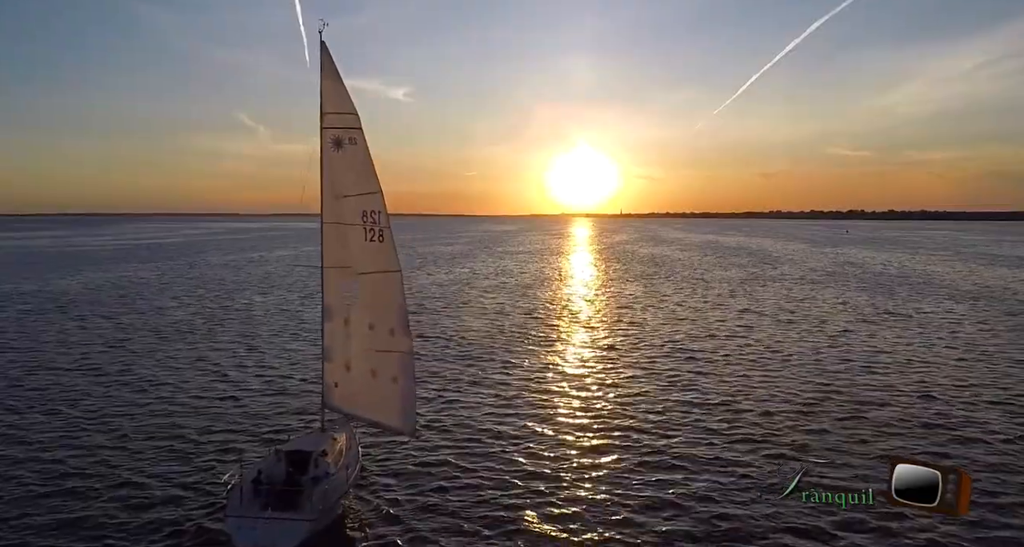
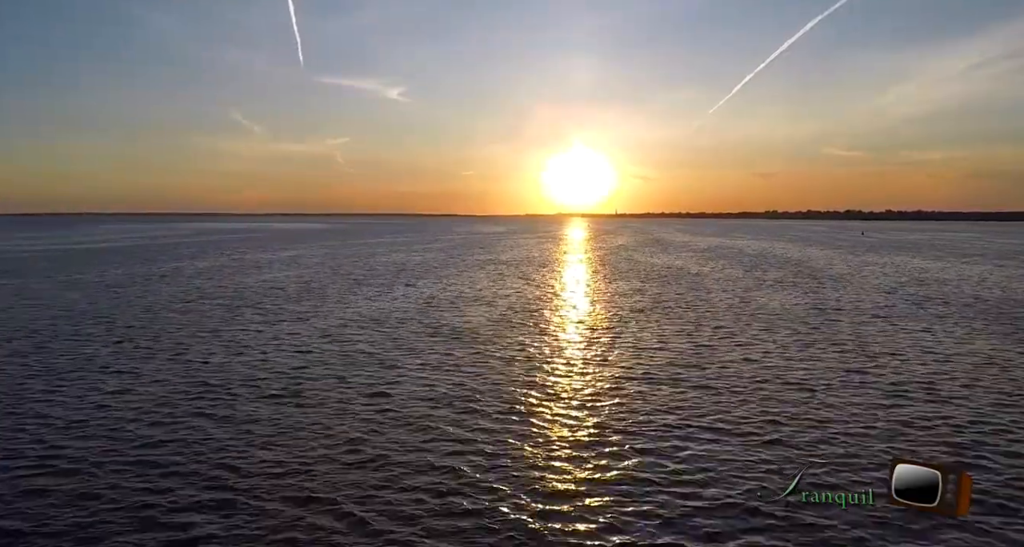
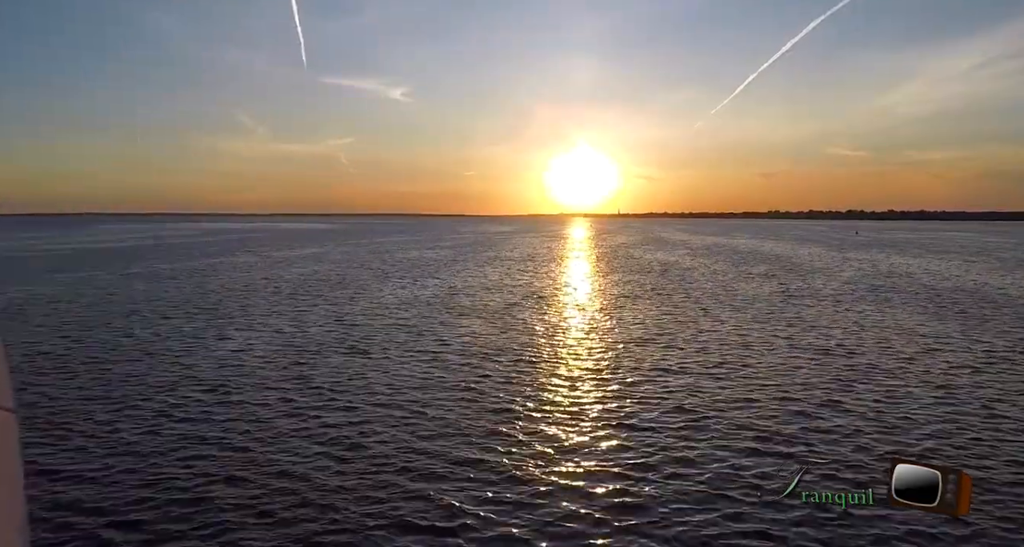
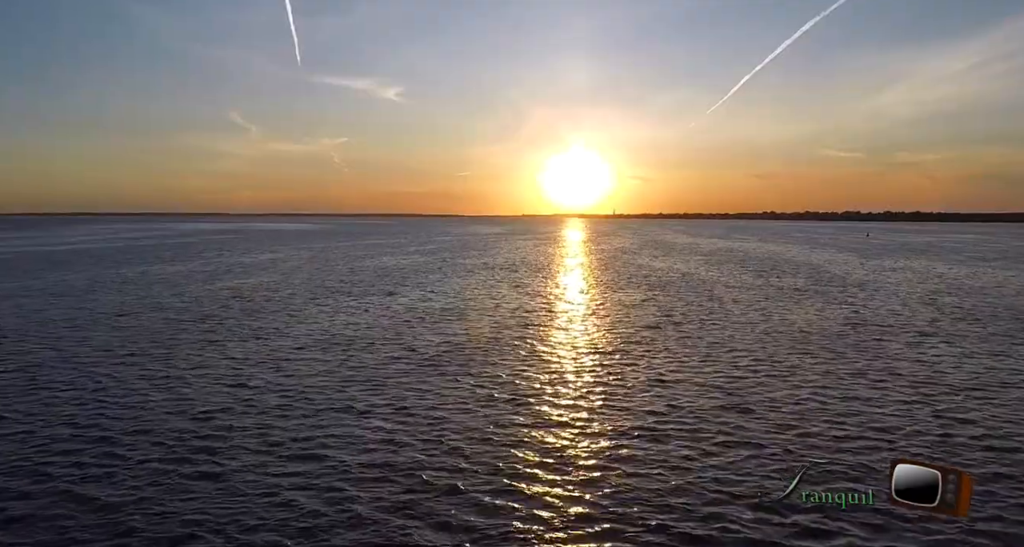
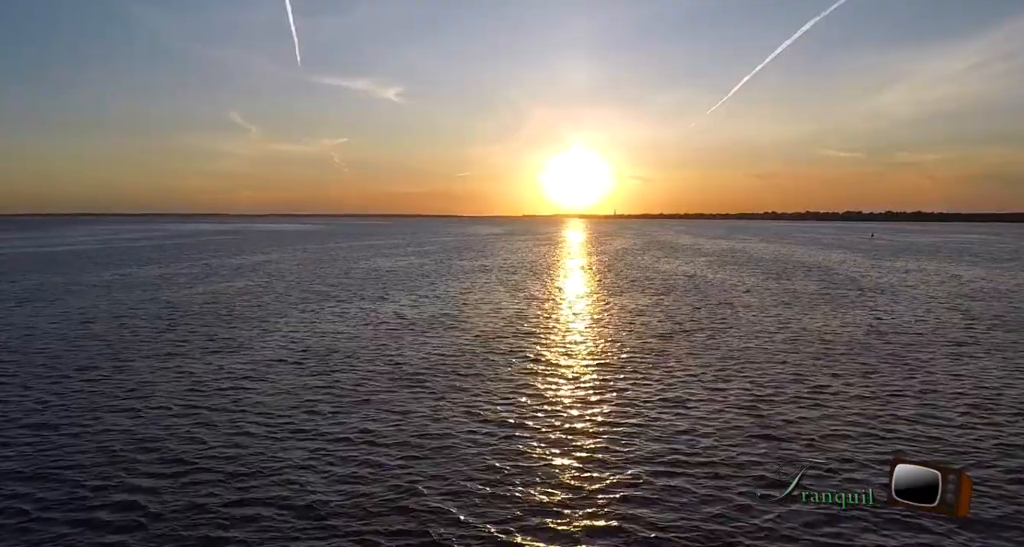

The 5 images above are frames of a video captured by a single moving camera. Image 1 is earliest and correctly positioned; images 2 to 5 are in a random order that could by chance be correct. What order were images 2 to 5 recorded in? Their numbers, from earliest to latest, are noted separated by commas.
3, 2, 4, 5
